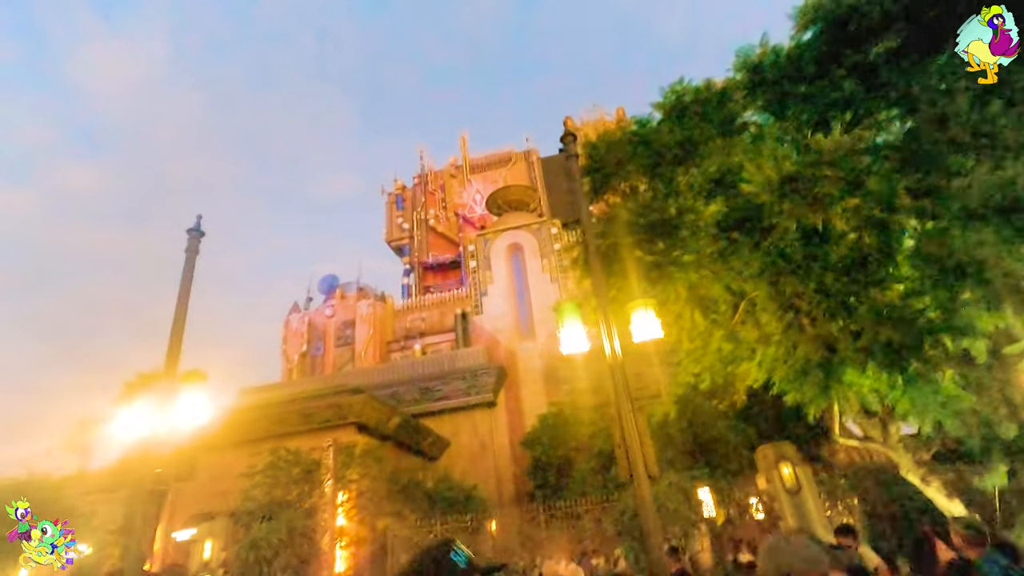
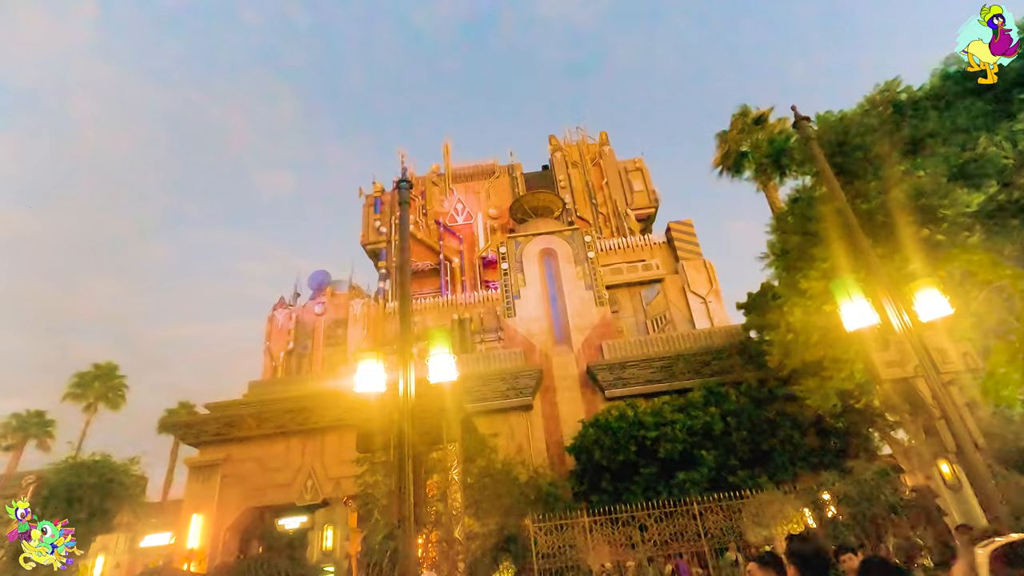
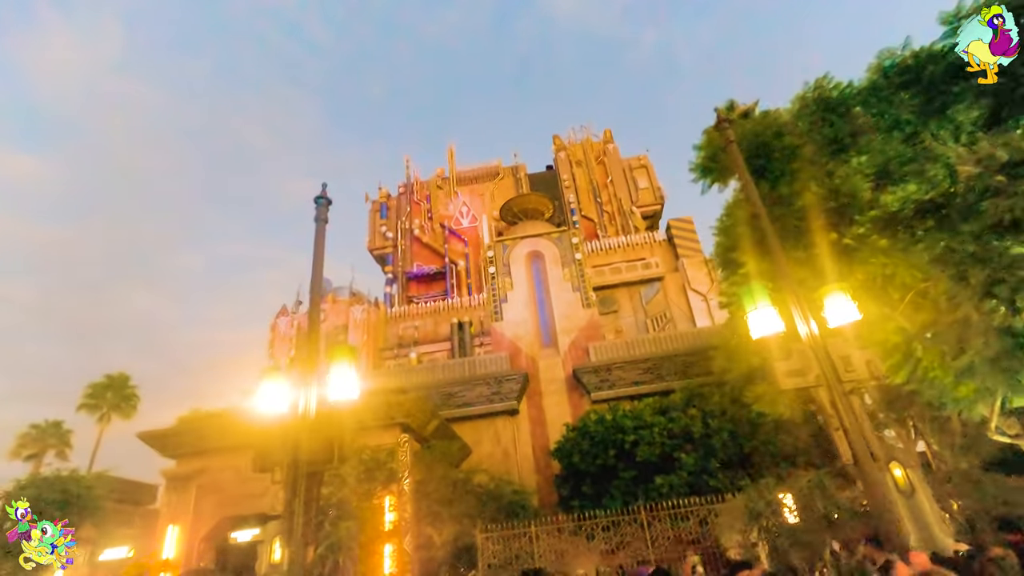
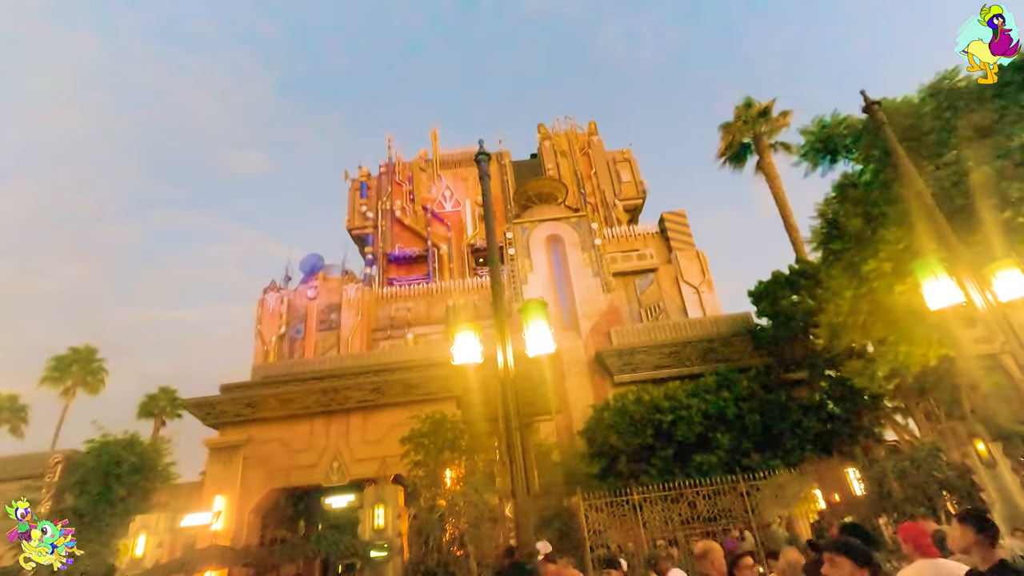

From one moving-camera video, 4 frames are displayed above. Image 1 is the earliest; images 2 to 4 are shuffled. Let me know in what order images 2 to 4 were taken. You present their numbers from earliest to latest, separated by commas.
3, 2, 4
